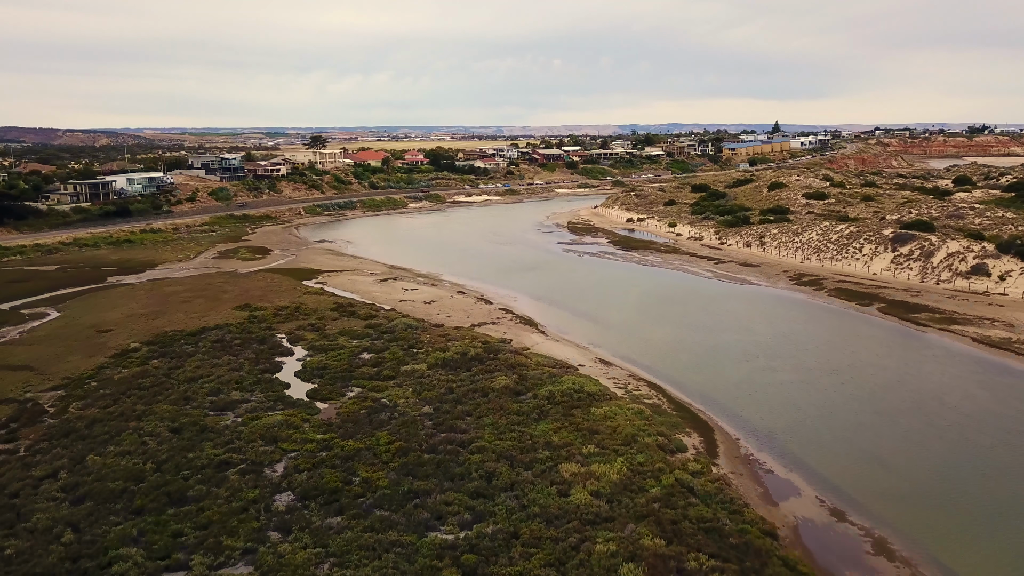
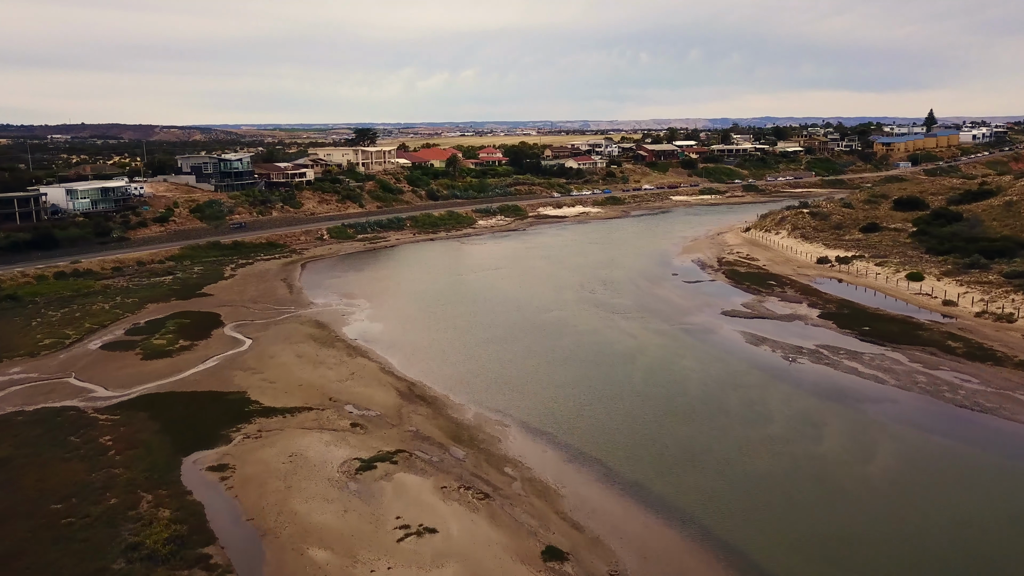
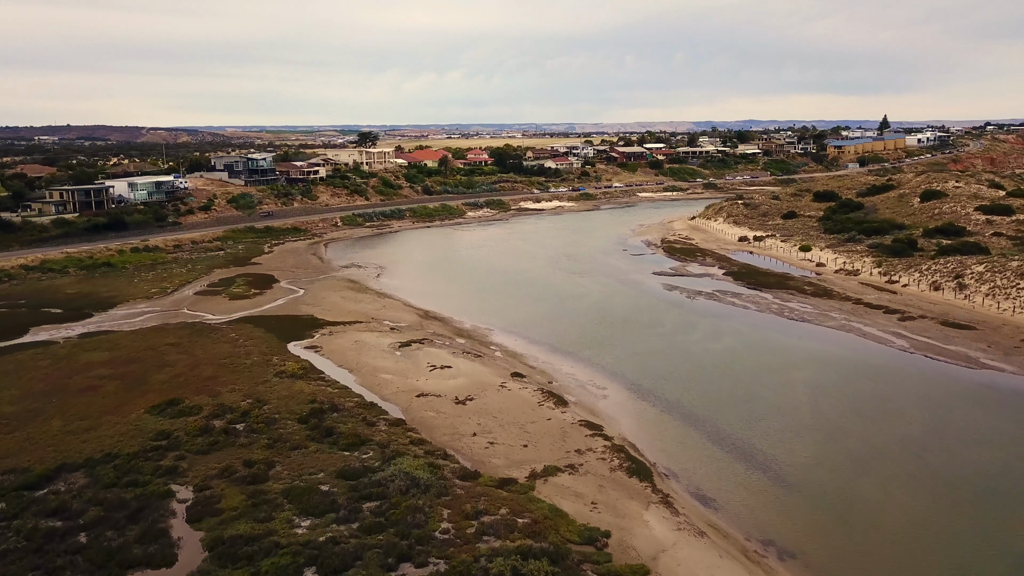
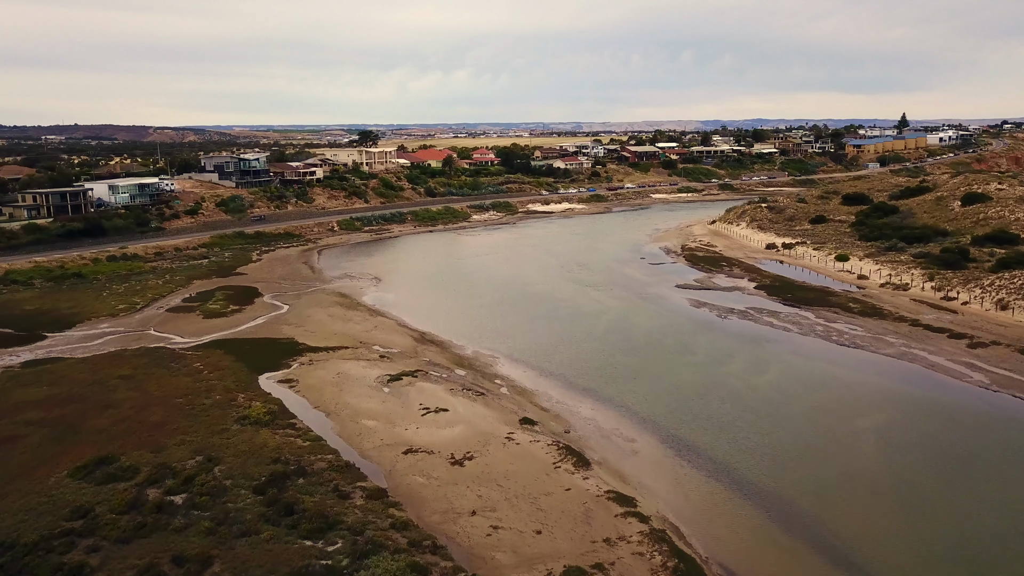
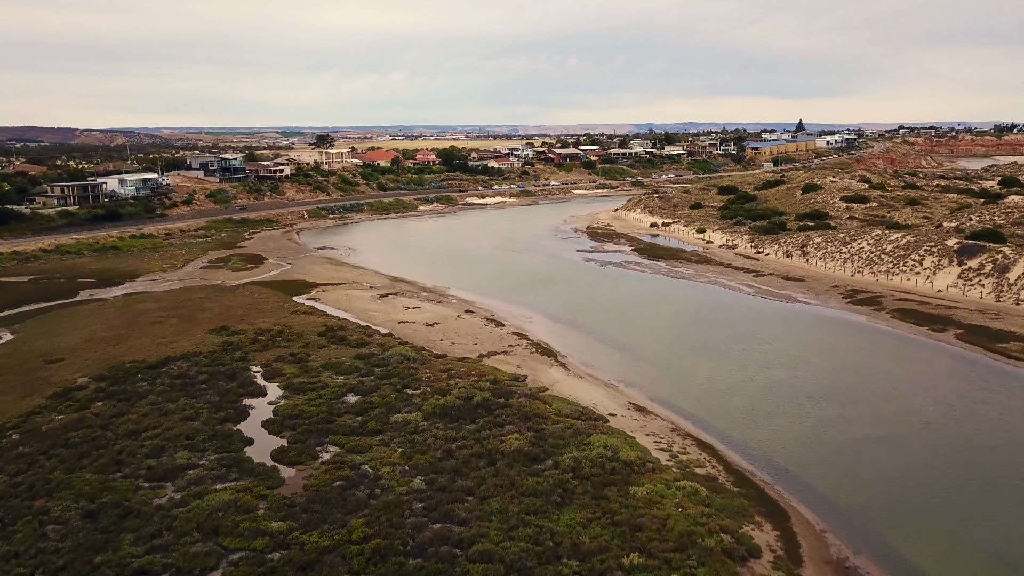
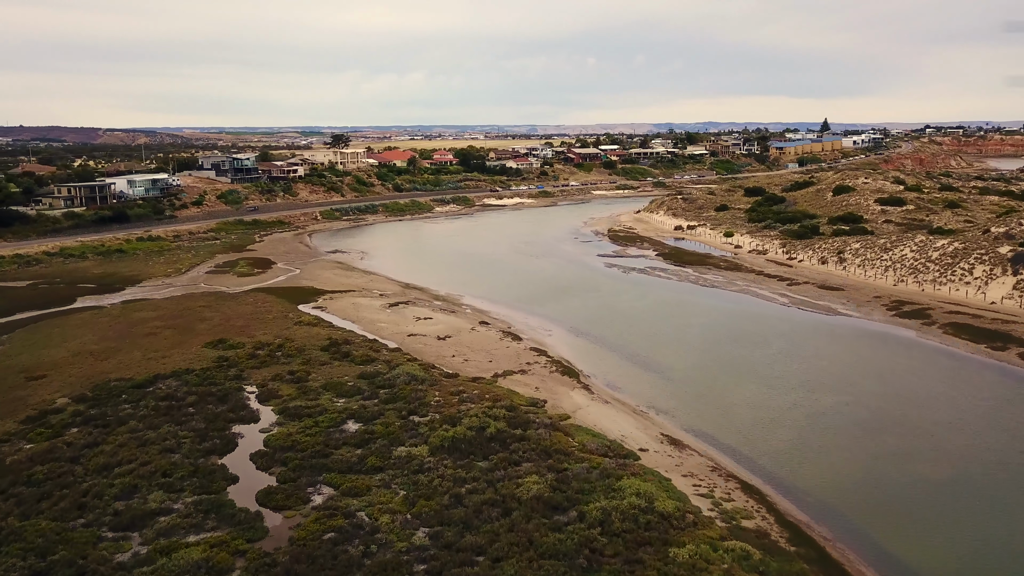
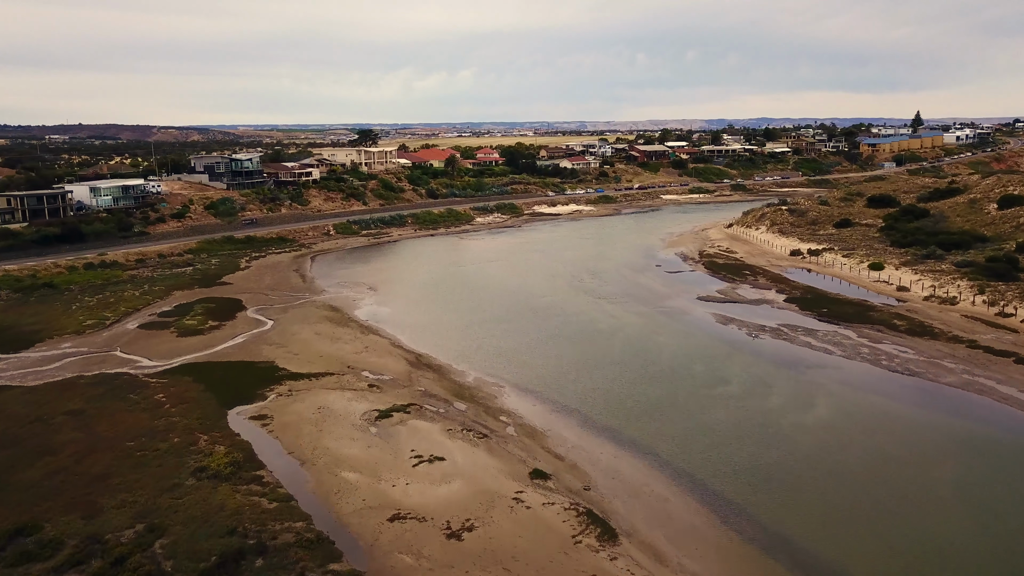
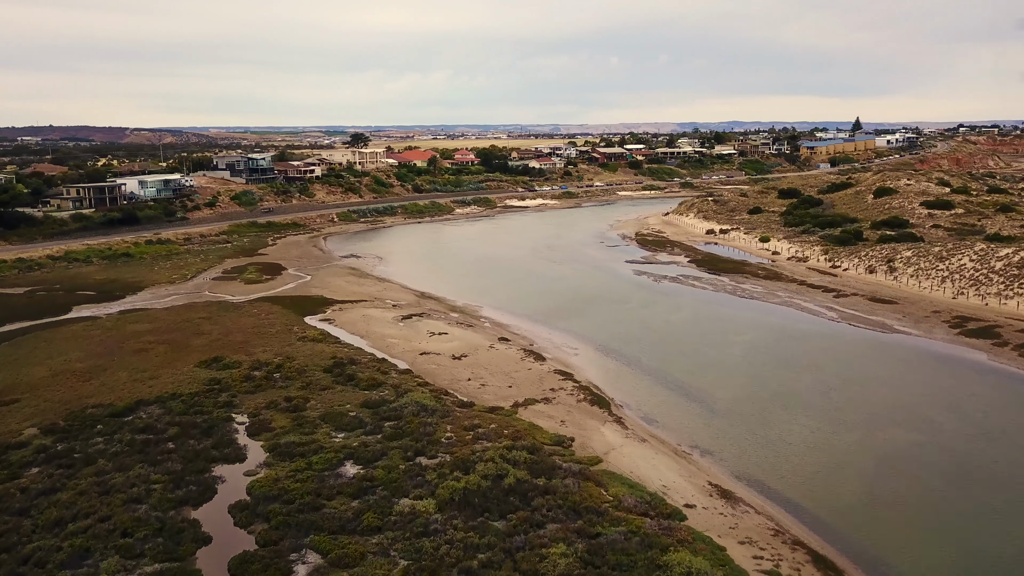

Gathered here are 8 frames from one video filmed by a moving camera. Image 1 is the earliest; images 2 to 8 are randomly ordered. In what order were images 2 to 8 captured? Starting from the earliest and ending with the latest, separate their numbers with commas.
5, 6, 8, 3, 4, 7, 2
